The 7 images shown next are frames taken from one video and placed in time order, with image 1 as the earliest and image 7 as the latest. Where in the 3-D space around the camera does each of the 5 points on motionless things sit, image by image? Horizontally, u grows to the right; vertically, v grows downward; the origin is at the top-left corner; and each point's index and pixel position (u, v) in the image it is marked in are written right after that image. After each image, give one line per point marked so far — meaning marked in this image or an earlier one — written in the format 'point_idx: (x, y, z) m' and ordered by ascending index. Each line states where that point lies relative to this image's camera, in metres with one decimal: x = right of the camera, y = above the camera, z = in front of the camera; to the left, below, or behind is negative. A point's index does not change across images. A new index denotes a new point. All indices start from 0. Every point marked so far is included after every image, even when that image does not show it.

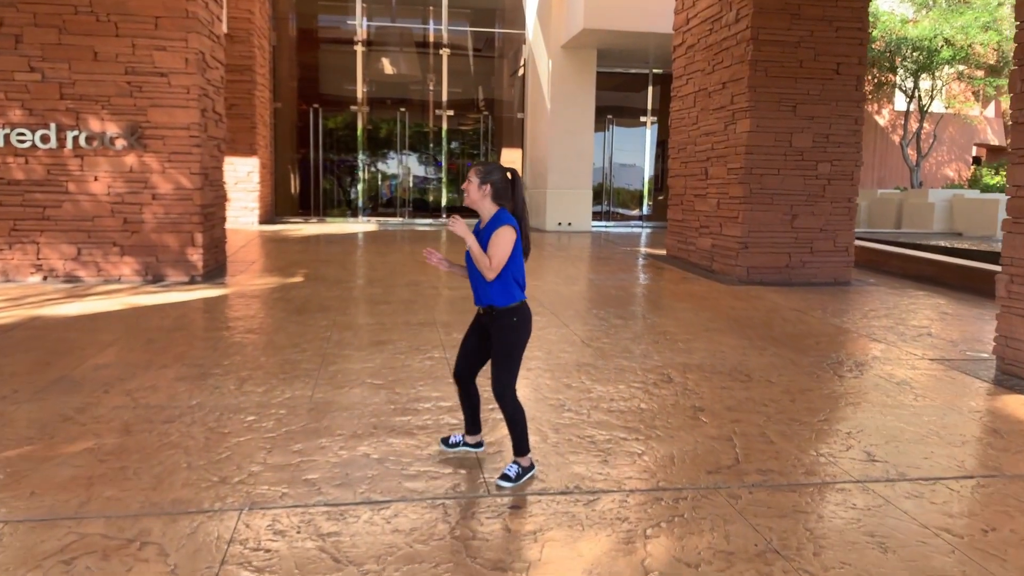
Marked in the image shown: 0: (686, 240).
0: (+2.5, +0.7, +10.5) m
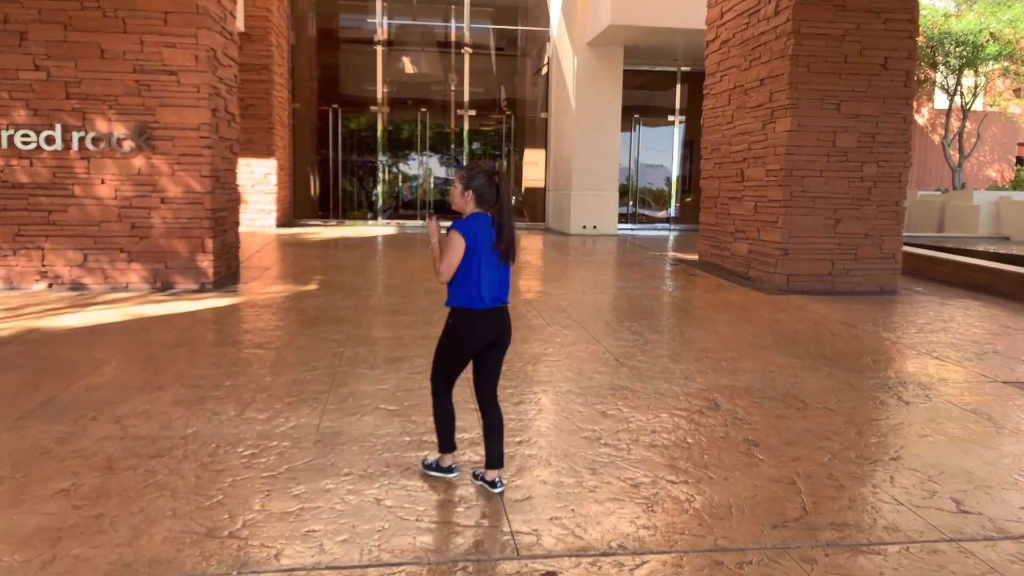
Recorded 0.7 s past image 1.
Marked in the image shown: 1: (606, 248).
0: (+2.8, +0.6, +10.0) m
1: (+1.6, +0.7, +13.2) m
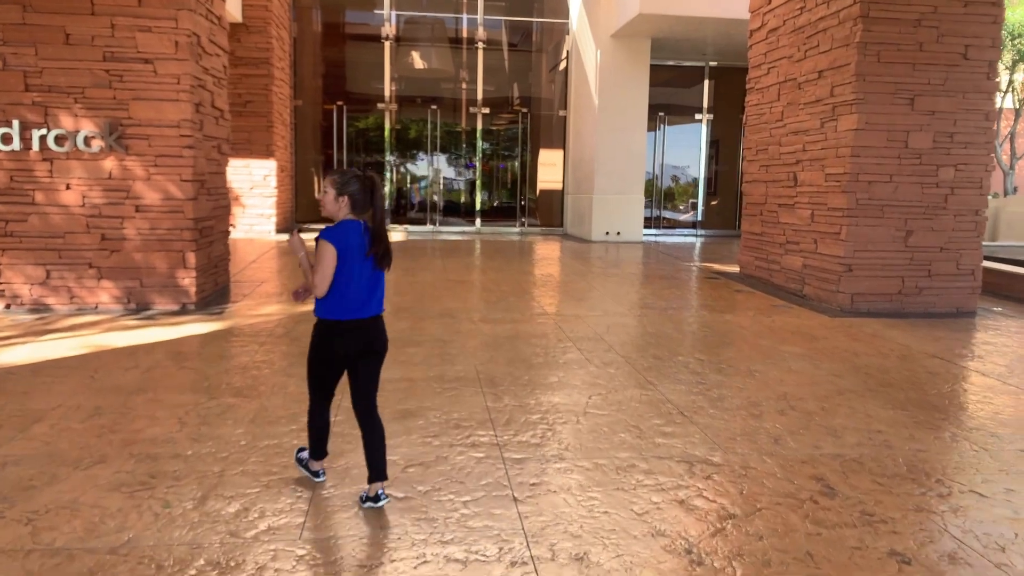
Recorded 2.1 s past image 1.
0: (+3.0, +0.4, +8.9) m
1: (+1.9, +0.5, +12.2) m
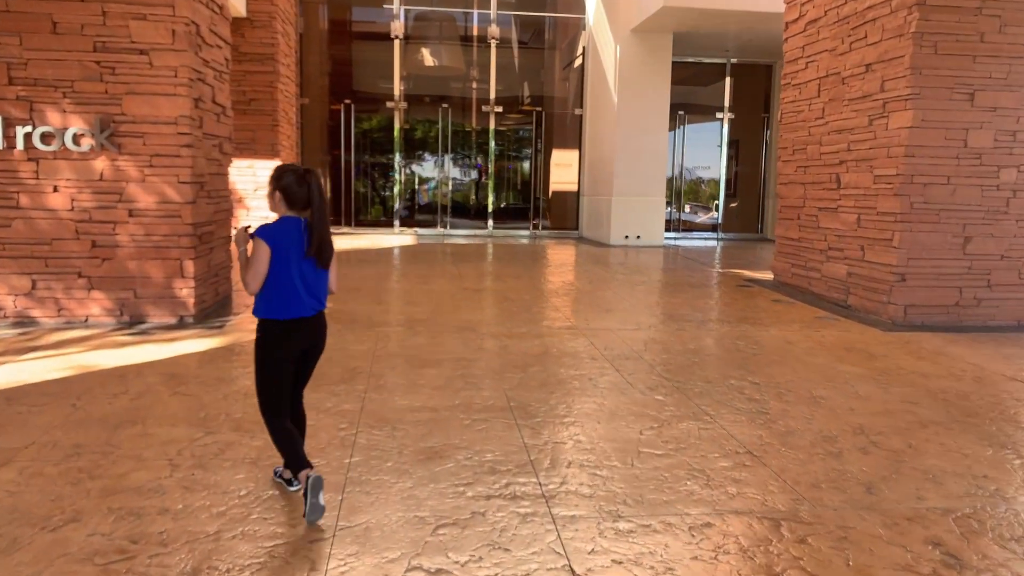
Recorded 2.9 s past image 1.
0: (+3.3, +0.3, +8.4) m
1: (+2.2, +0.4, +11.6) m
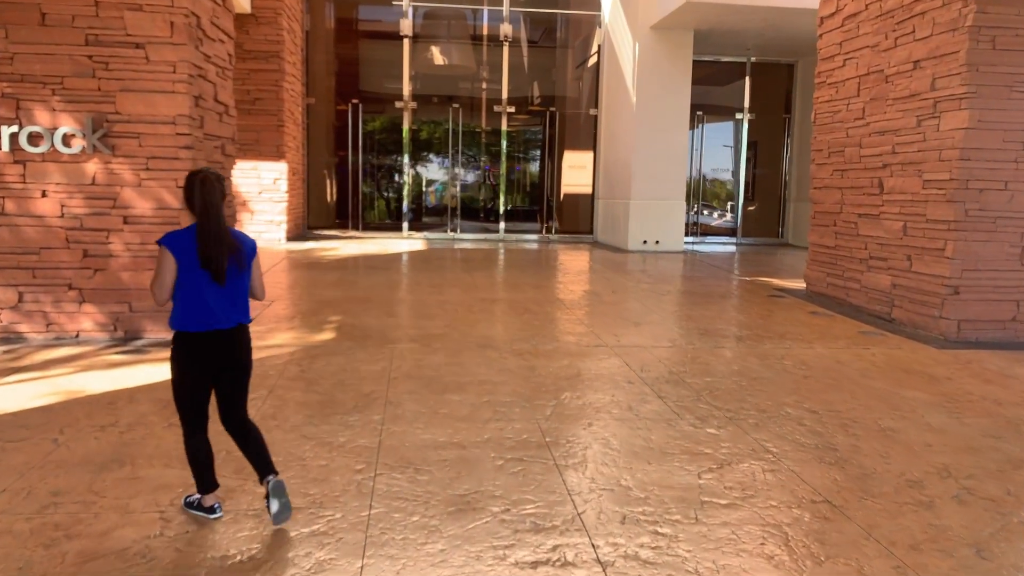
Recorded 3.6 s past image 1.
0: (+3.5, +0.2, +7.9) m
1: (+2.4, +0.3, +11.2) m
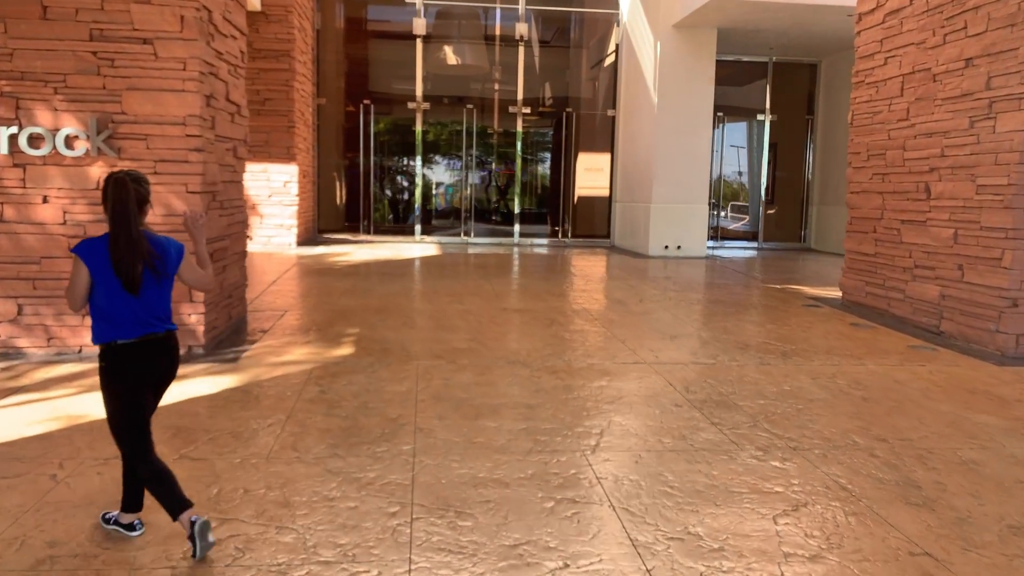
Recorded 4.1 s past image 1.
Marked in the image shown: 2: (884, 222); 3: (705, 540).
0: (+3.7, +0.1, +7.5) m
1: (+2.6, +0.2, +10.8) m
2: (+3.7, +0.7, +7.5) m
3: (+0.7, -0.9, +2.8) m
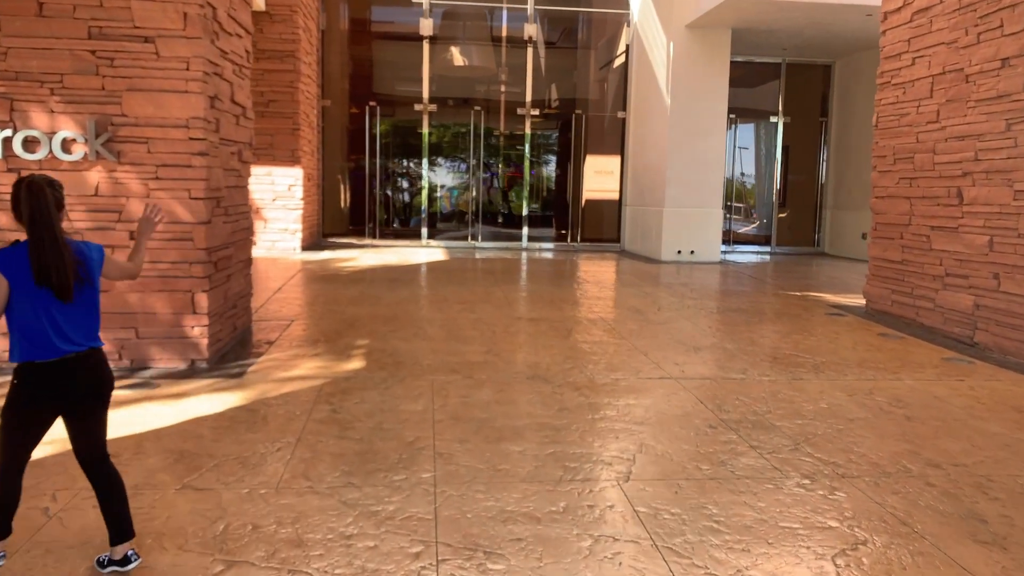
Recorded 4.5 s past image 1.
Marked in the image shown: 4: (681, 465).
0: (+3.8, 0.0, +7.2) m
1: (+2.8, +0.1, +10.5) m
2: (+3.8, +0.6, +7.2) m
3: (+0.8, -1.0, +2.6) m
4: (+0.8, -0.8, +3.6) m
